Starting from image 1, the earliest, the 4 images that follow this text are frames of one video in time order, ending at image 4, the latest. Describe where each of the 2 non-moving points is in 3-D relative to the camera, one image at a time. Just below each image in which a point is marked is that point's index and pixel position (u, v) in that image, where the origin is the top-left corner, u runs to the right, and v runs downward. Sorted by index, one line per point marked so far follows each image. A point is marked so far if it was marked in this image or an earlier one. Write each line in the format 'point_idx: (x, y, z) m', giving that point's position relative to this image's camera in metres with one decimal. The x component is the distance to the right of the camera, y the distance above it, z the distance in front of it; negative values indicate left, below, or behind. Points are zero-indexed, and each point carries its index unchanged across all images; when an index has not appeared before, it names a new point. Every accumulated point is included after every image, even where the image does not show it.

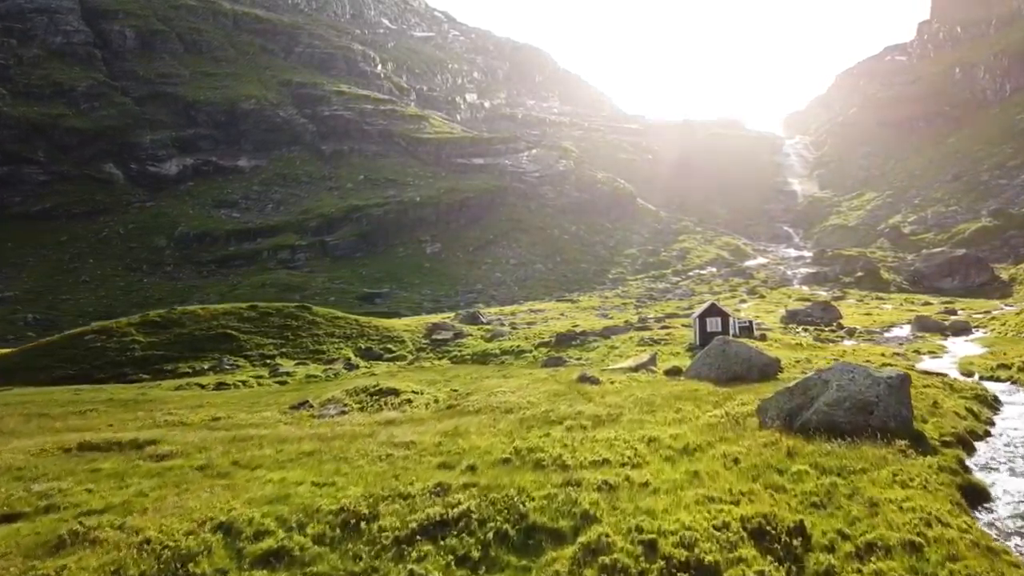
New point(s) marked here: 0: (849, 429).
0: (+9.8, -4.2, +17.4) m
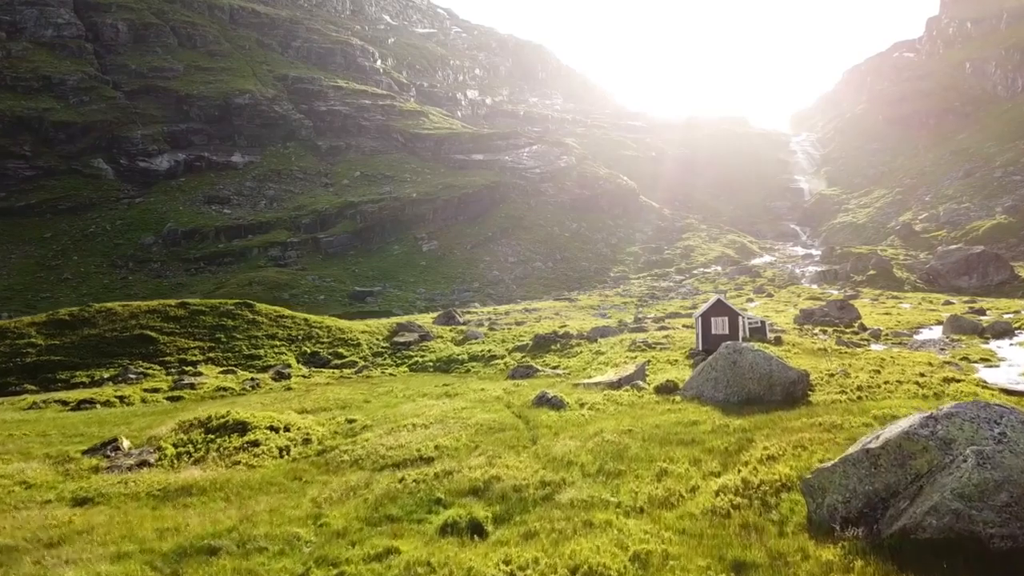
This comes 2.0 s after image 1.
0: (+6.8, -3.7, +8.1) m
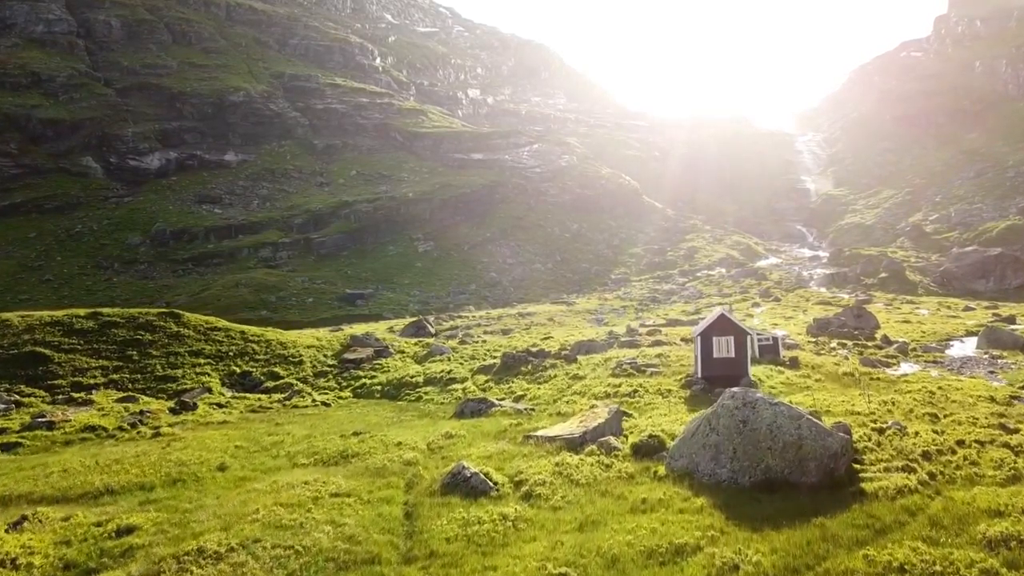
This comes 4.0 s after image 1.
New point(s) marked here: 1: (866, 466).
0: (+3.9, -4.3, -0.3) m
1: (+10.4, -5.1, +17.3) m
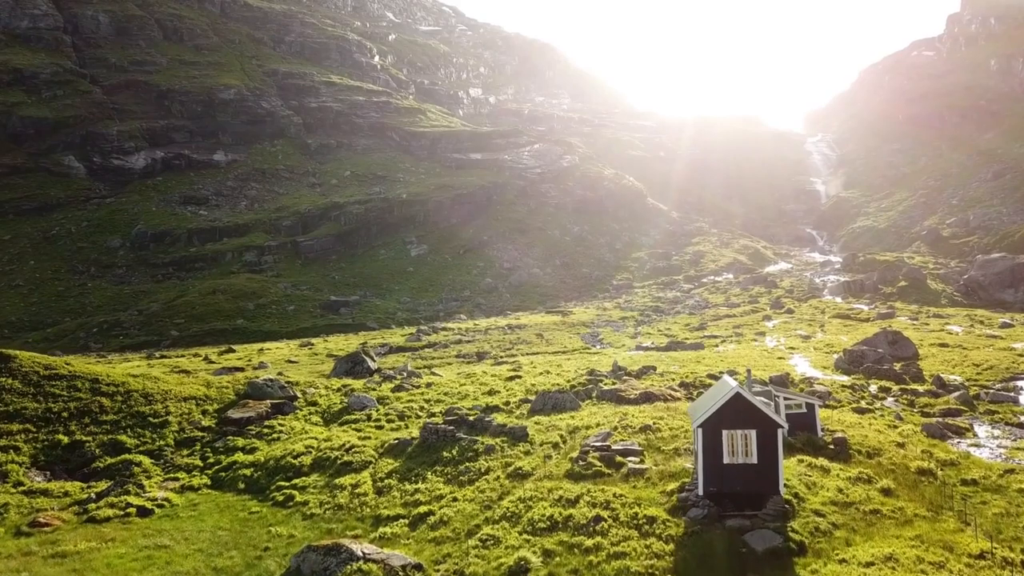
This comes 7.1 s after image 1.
0: (-0.5, -6.6, -13.2) m
1: (+6.2, -7.4, +4.3) m
